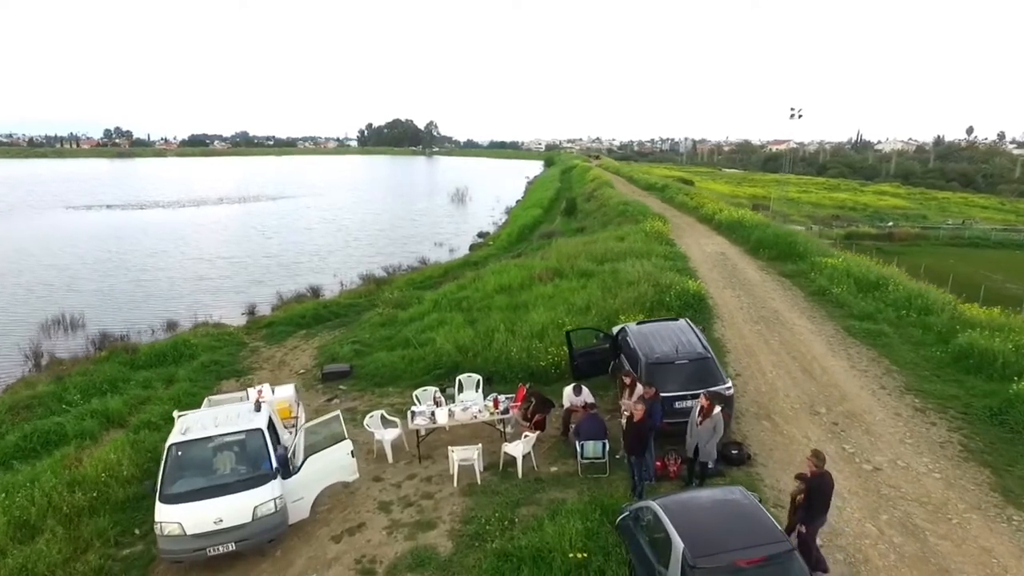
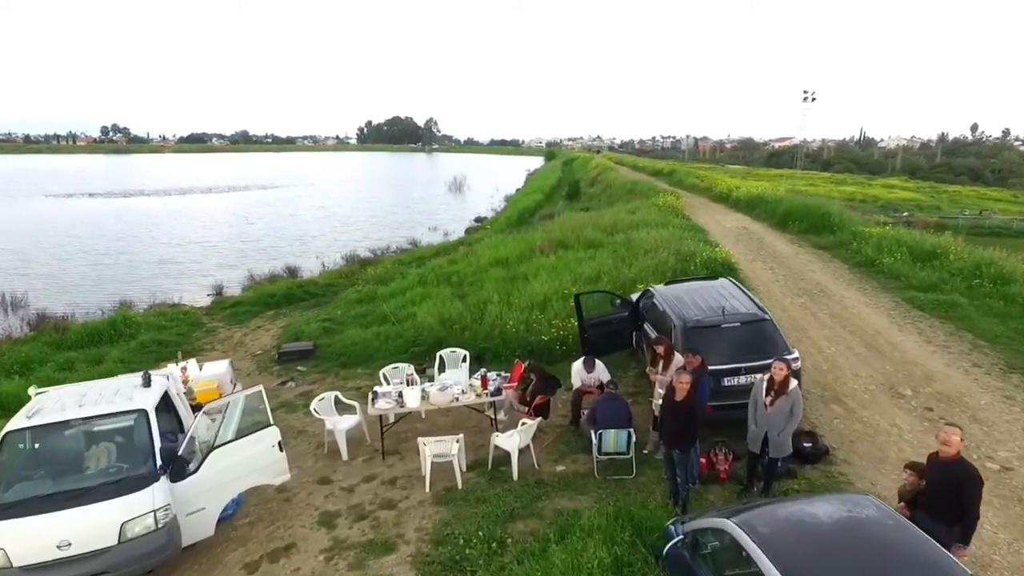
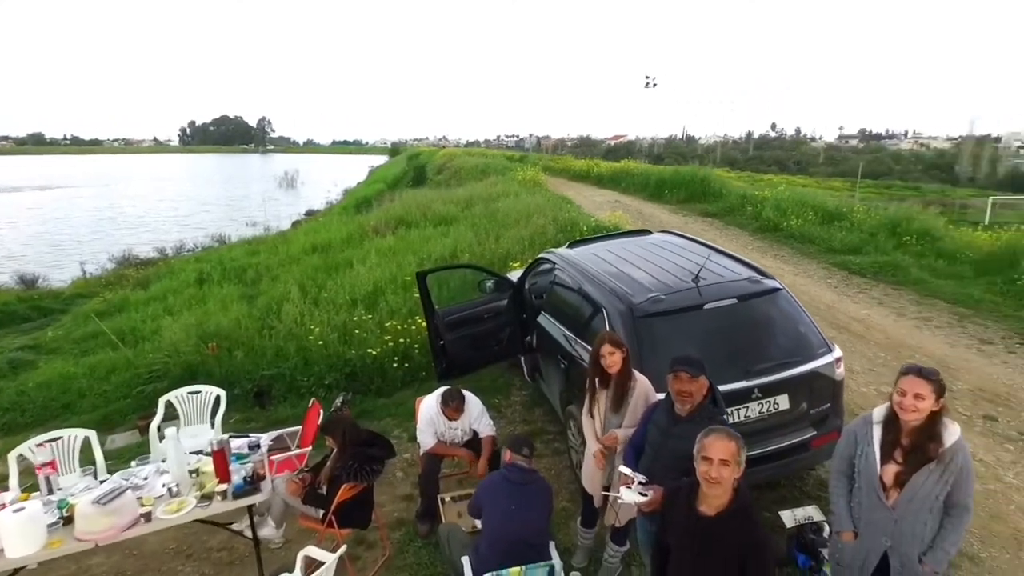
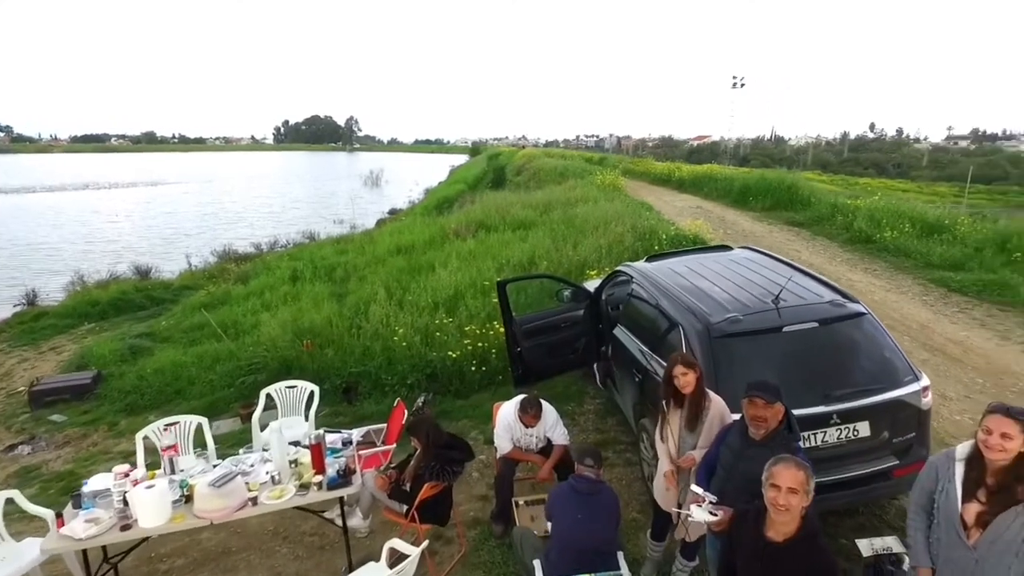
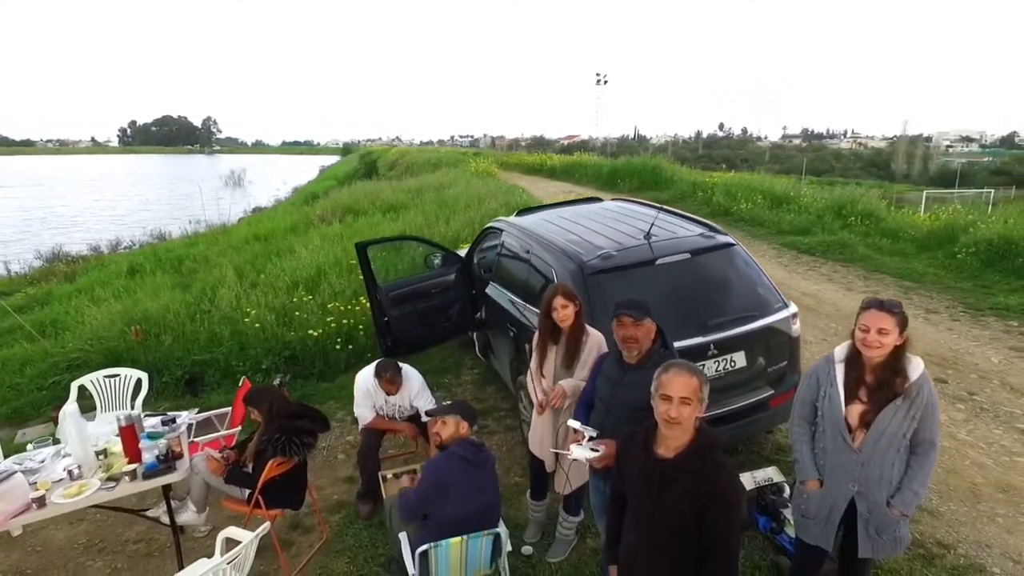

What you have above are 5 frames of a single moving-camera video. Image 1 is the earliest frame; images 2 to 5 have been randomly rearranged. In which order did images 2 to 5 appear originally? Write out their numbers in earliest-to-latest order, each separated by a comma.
2, 4, 3, 5
